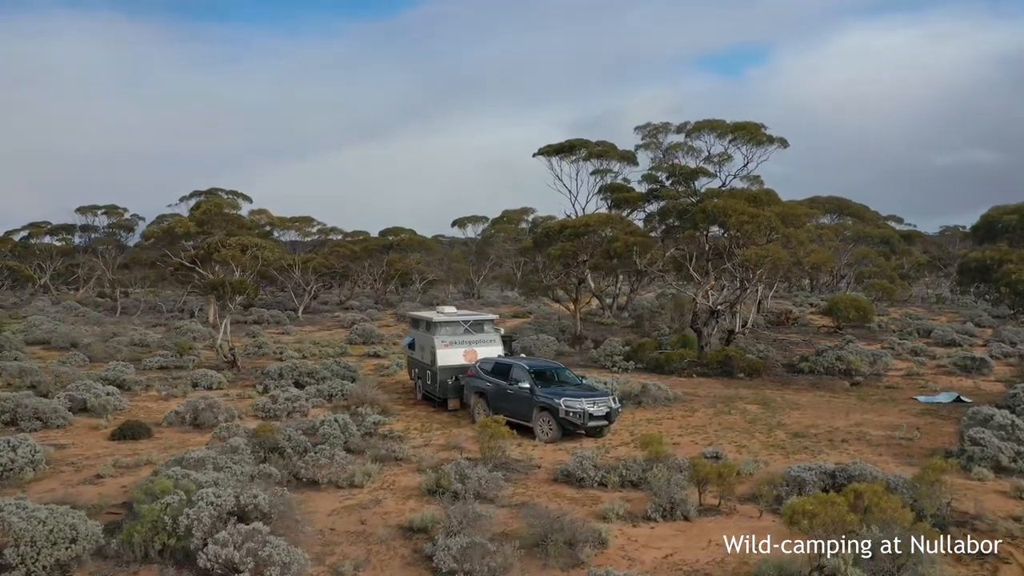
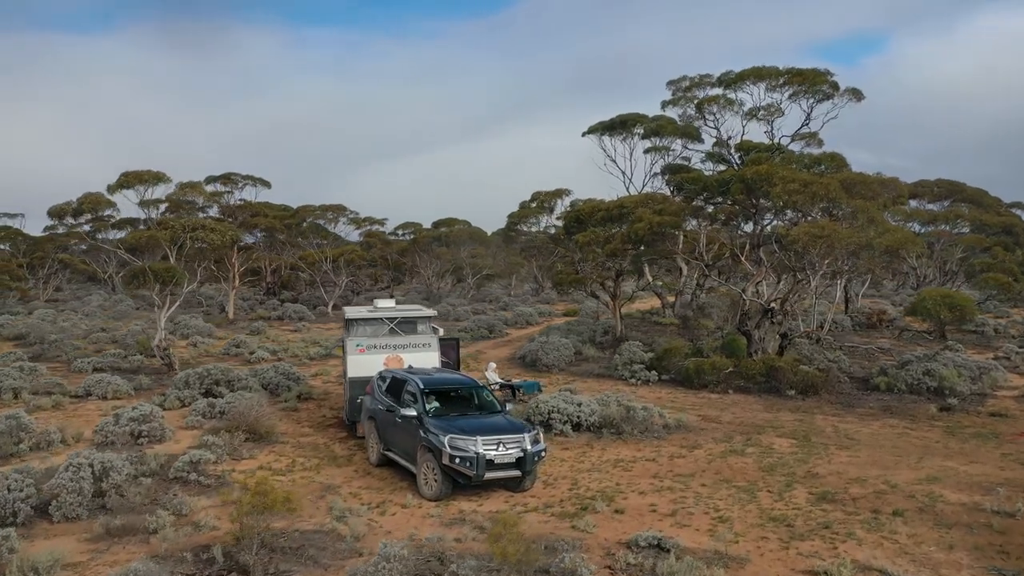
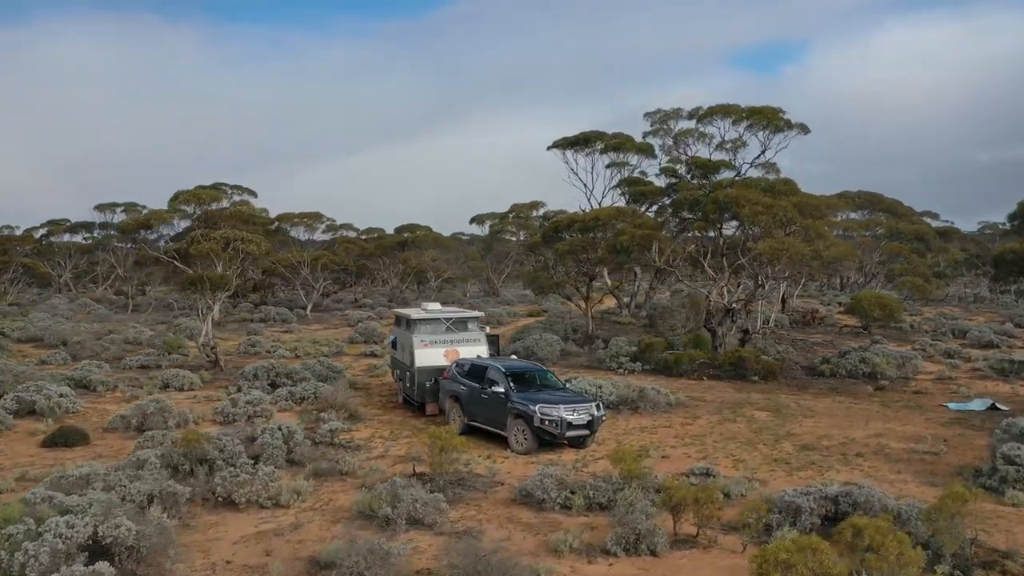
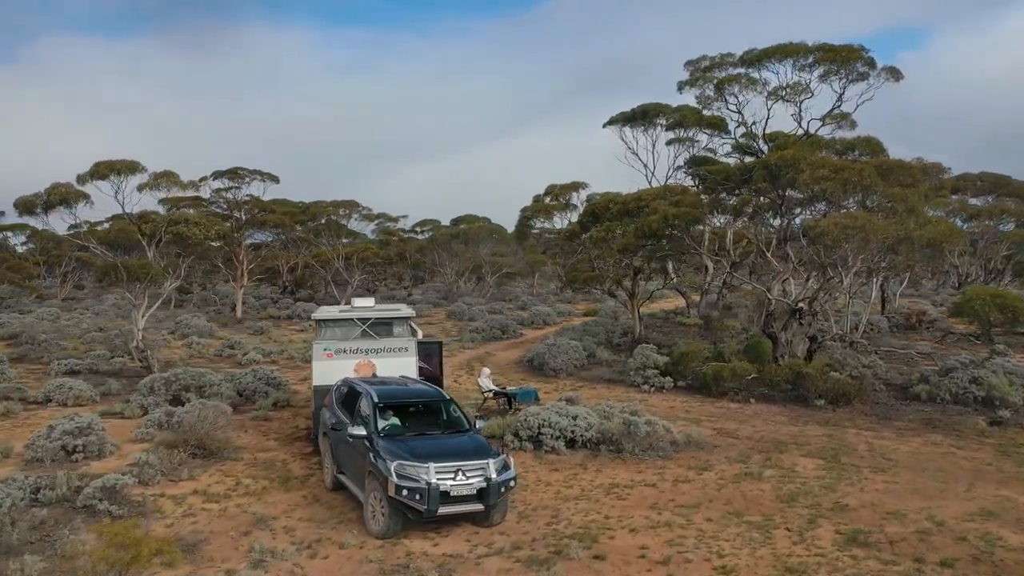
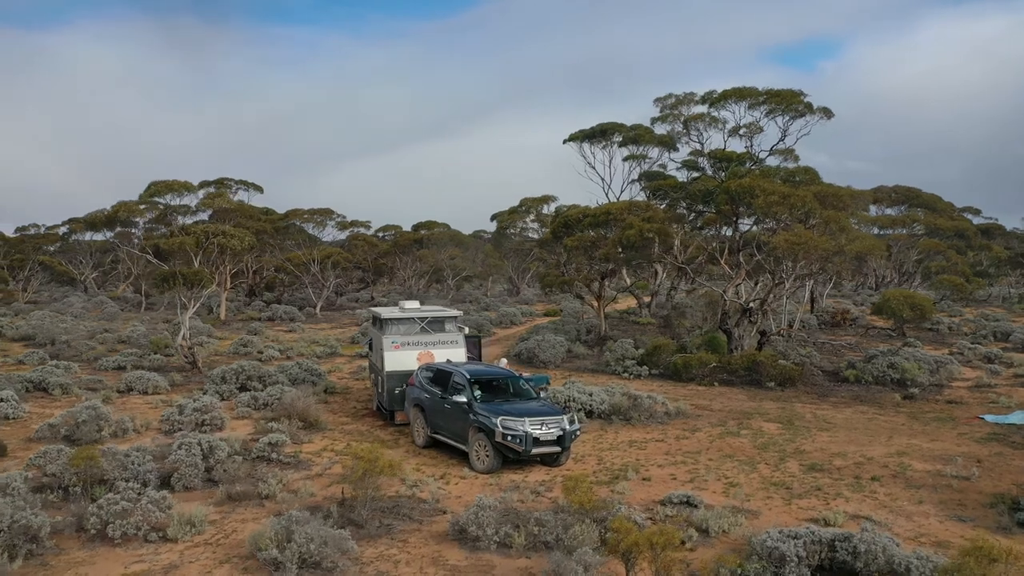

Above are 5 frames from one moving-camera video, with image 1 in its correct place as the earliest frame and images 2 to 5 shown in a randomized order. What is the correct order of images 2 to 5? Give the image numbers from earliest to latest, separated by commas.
3, 5, 2, 4
